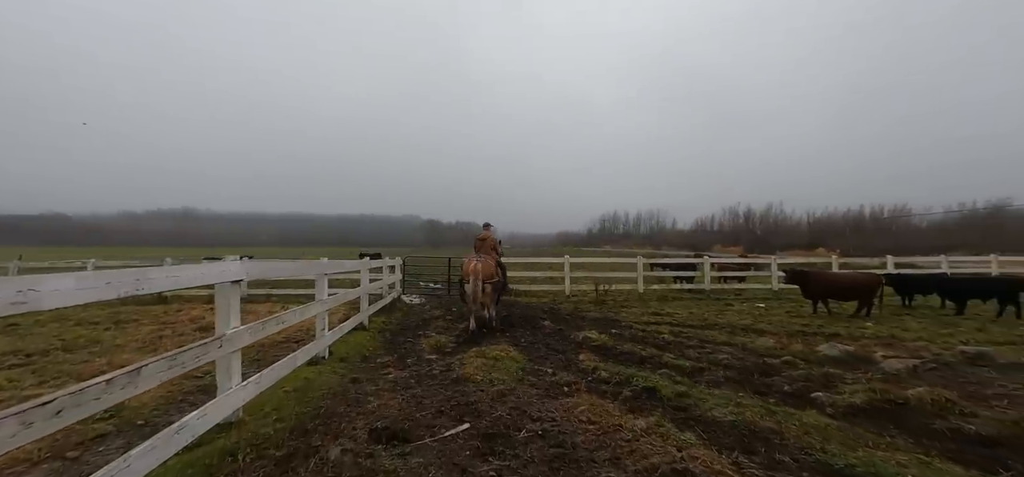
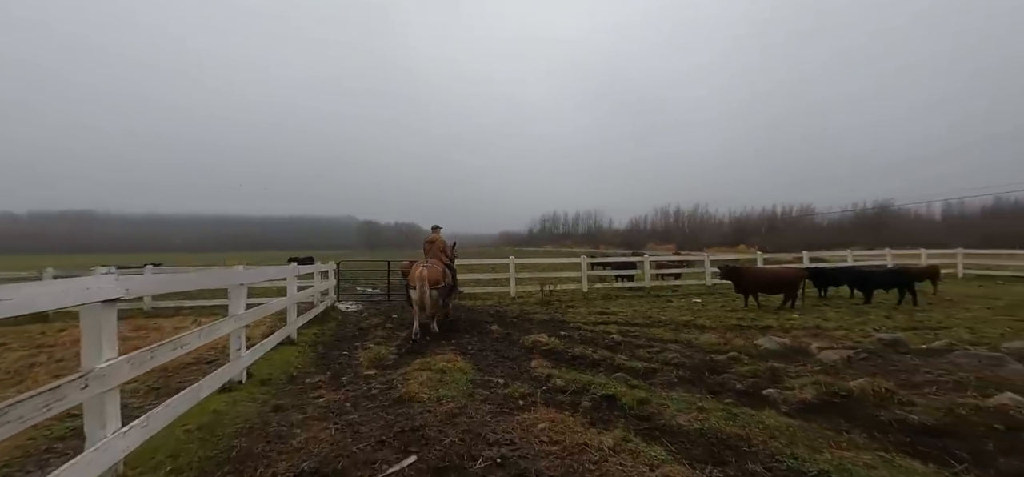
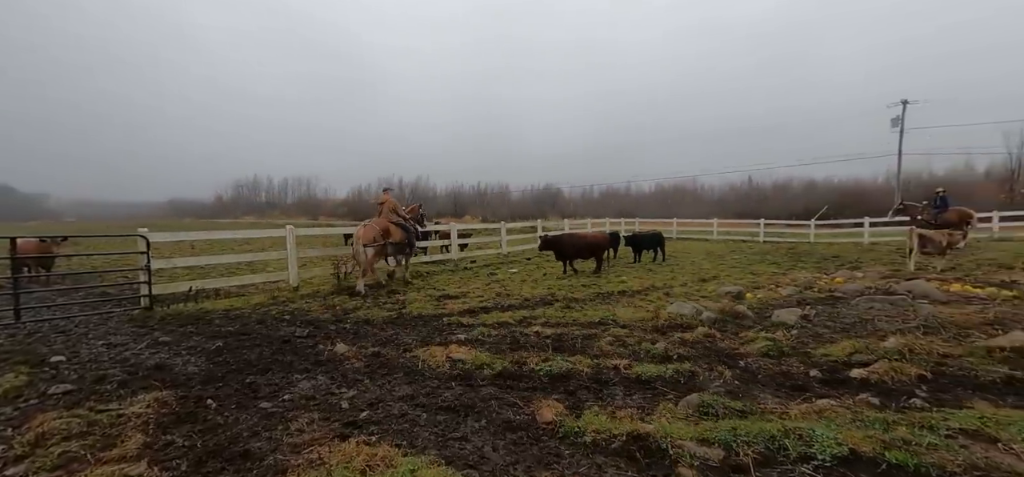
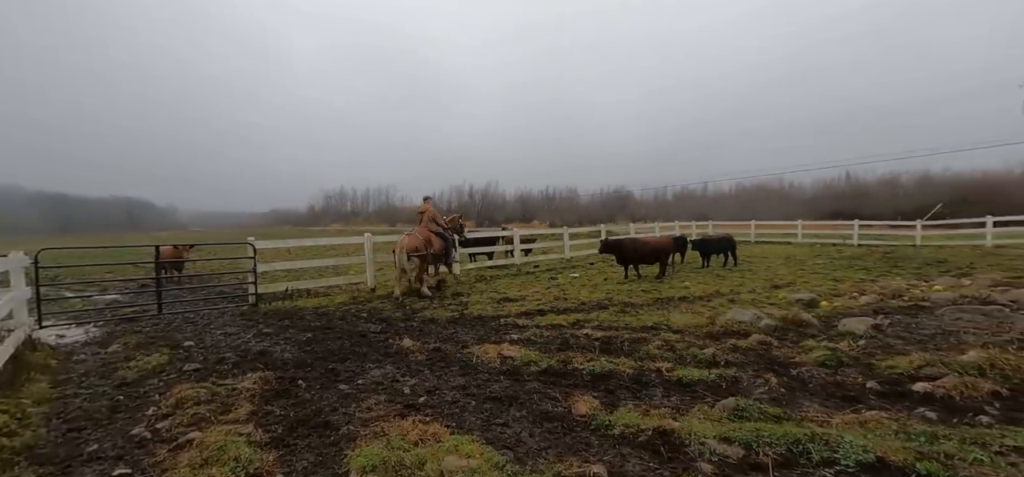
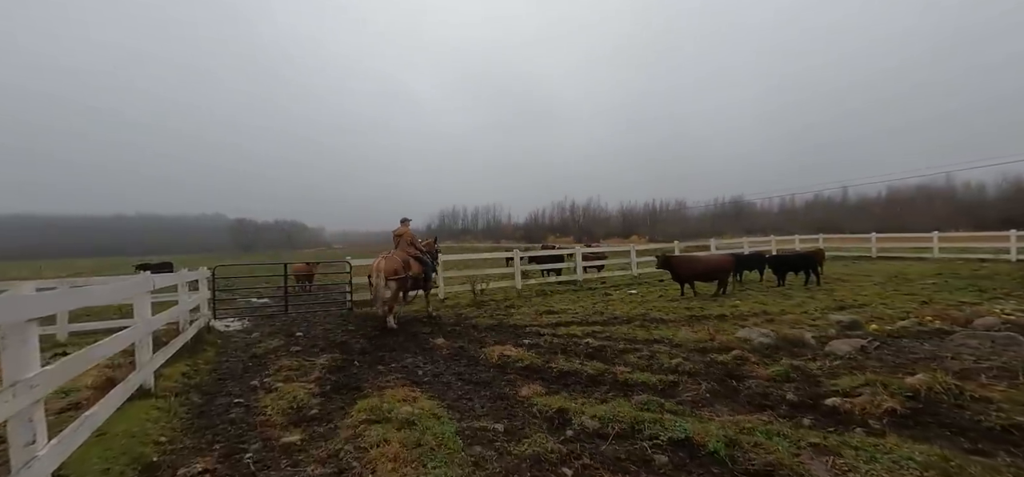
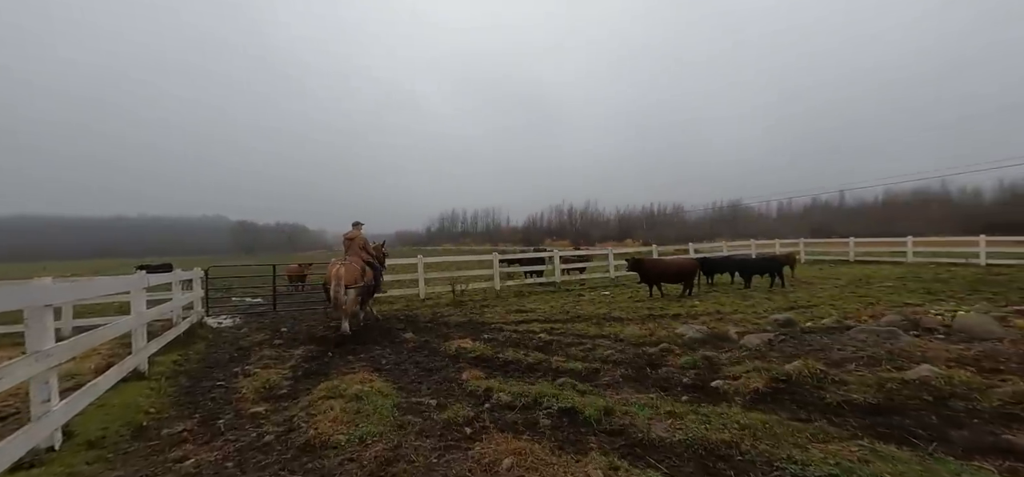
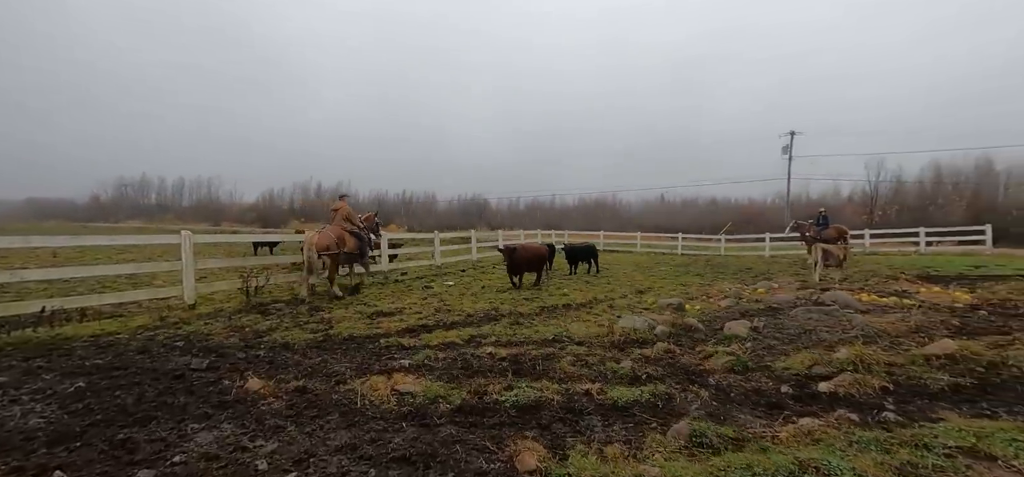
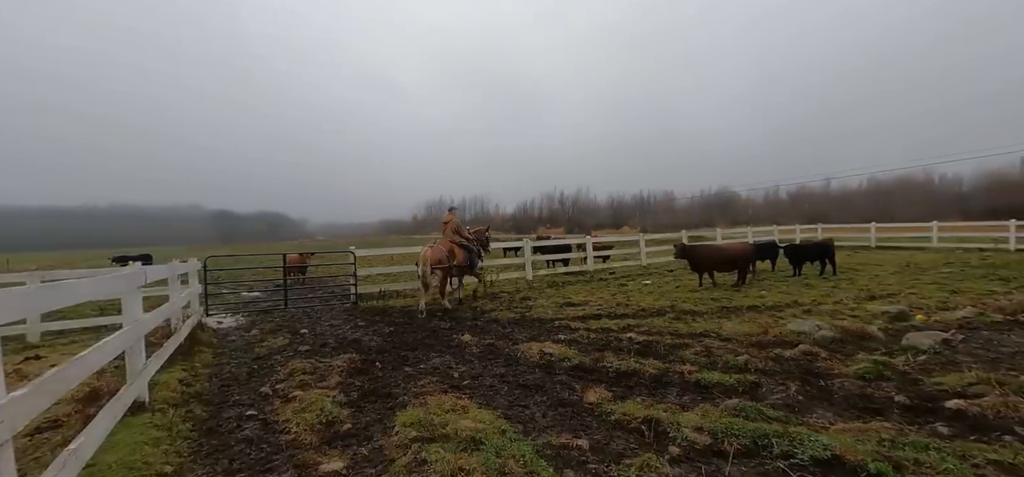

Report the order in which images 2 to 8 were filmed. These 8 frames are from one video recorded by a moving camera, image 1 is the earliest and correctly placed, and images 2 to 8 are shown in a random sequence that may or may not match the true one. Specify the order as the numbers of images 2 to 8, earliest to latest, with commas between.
2, 6, 5, 8, 4, 3, 7
